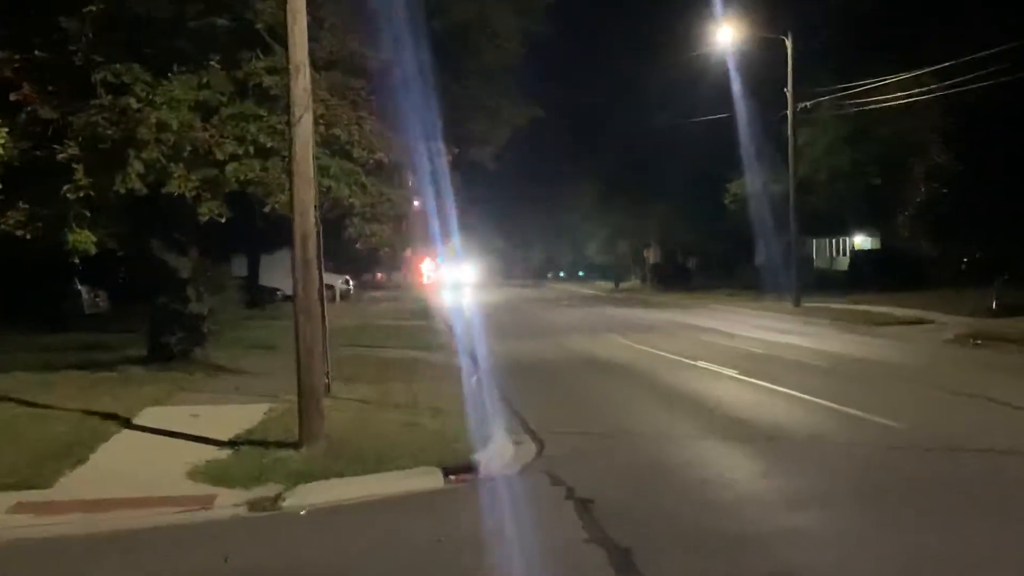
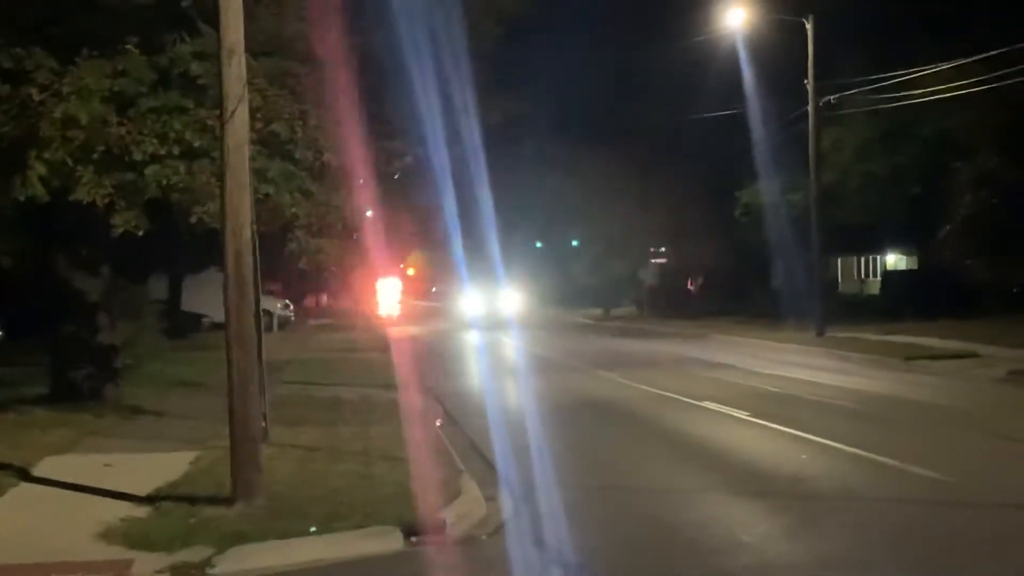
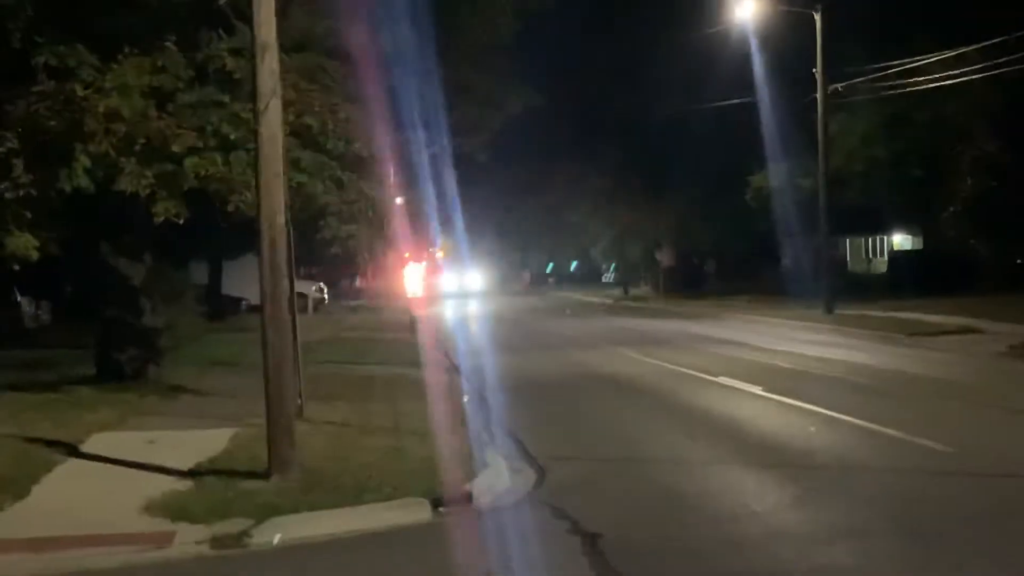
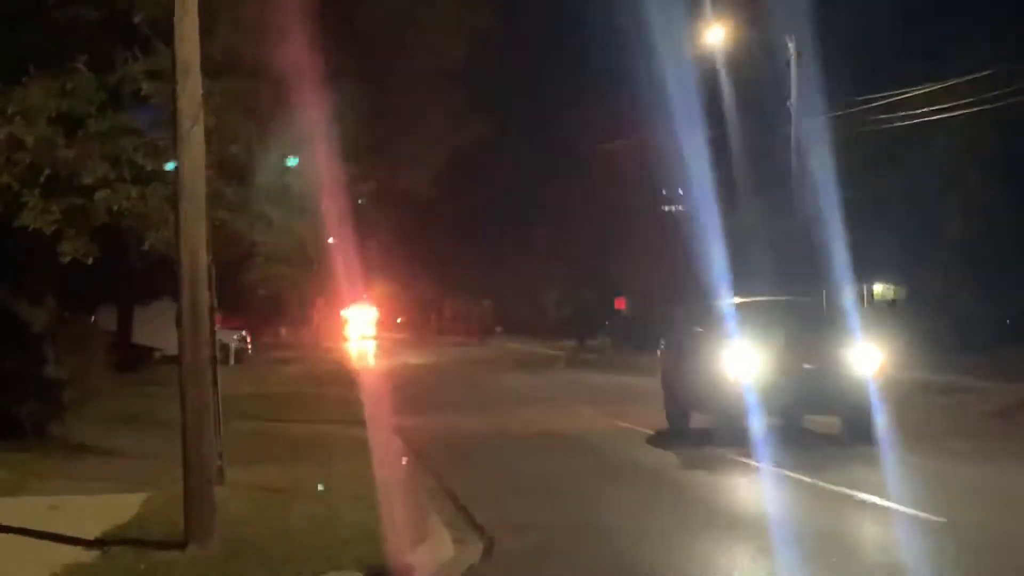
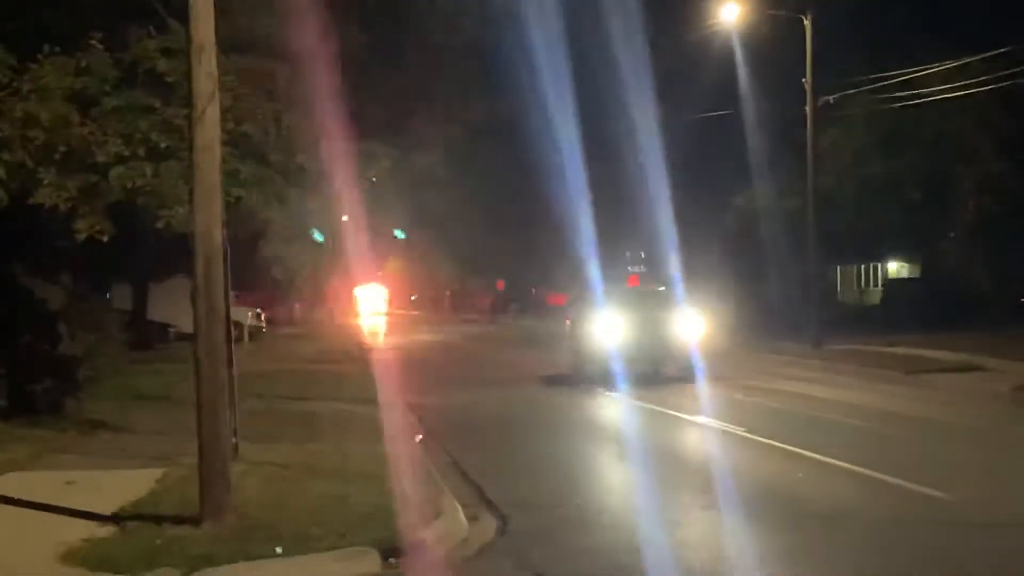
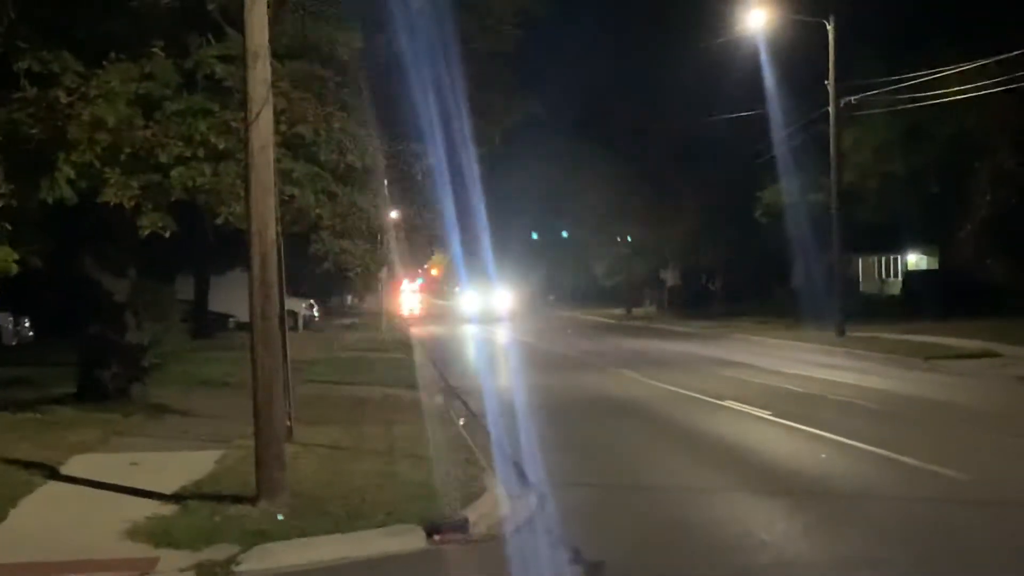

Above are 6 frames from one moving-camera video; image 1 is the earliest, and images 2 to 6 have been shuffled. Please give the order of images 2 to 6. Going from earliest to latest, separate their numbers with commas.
3, 6, 2, 5, 4
